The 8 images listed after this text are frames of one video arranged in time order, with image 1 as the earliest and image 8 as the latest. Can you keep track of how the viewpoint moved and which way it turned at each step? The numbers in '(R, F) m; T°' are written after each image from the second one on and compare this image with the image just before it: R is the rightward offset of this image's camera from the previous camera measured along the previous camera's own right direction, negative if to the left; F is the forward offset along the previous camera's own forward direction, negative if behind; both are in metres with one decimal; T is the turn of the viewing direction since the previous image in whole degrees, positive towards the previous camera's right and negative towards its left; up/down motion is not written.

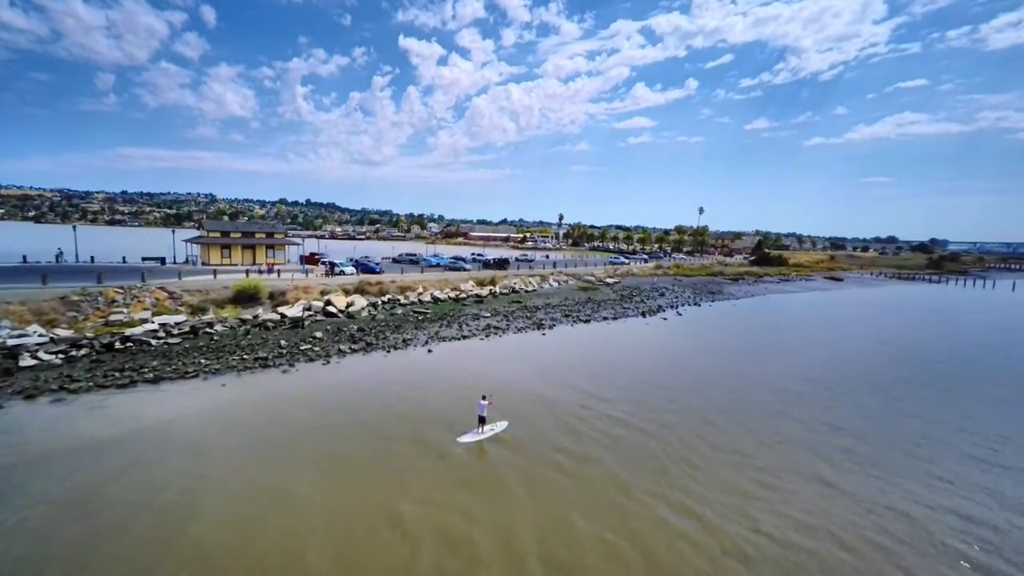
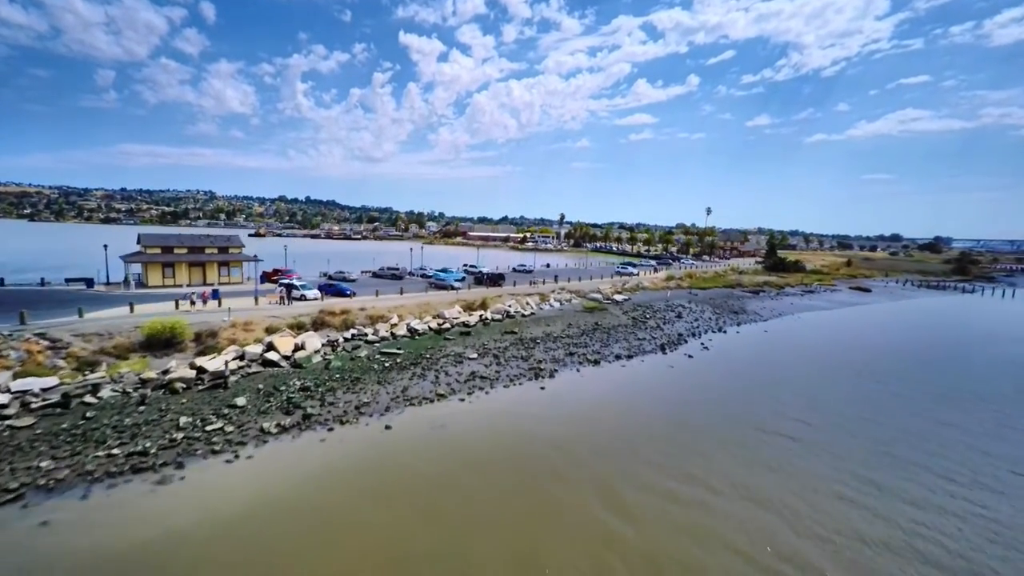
(+0.3, +3.7) m; 0°
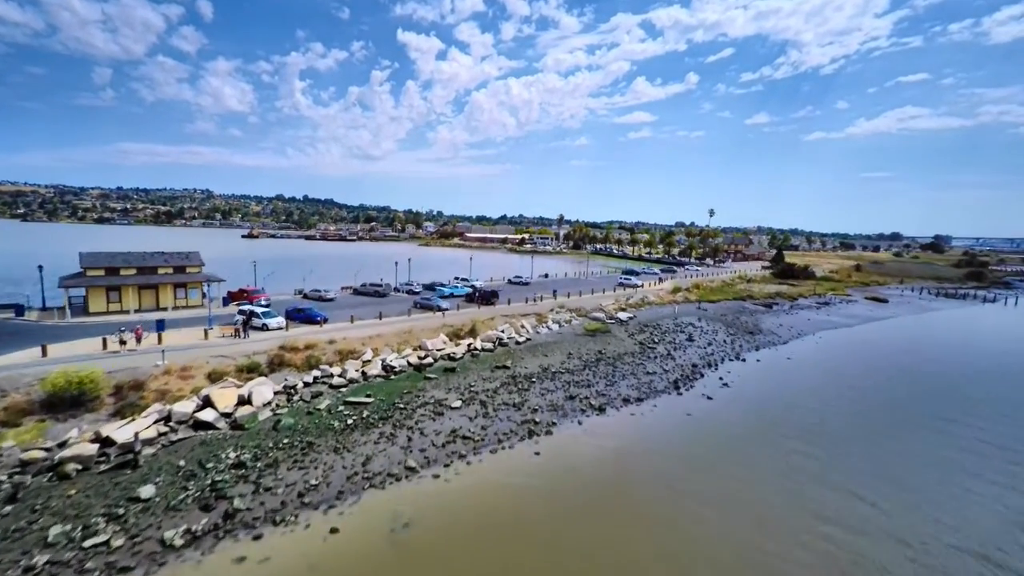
(+0.3, +2.5) m; 0°
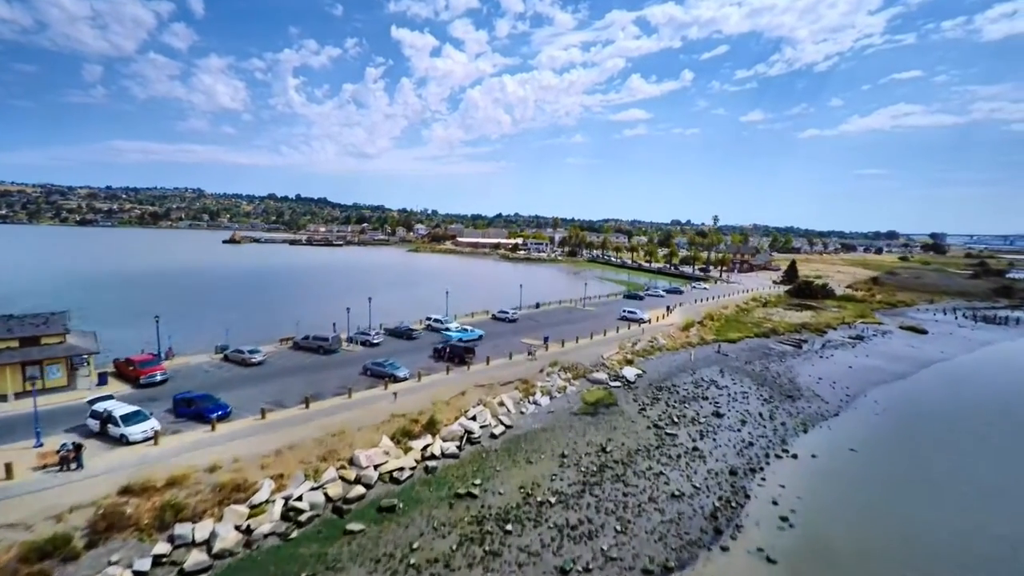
(+0.8, +5.1) m; +1°
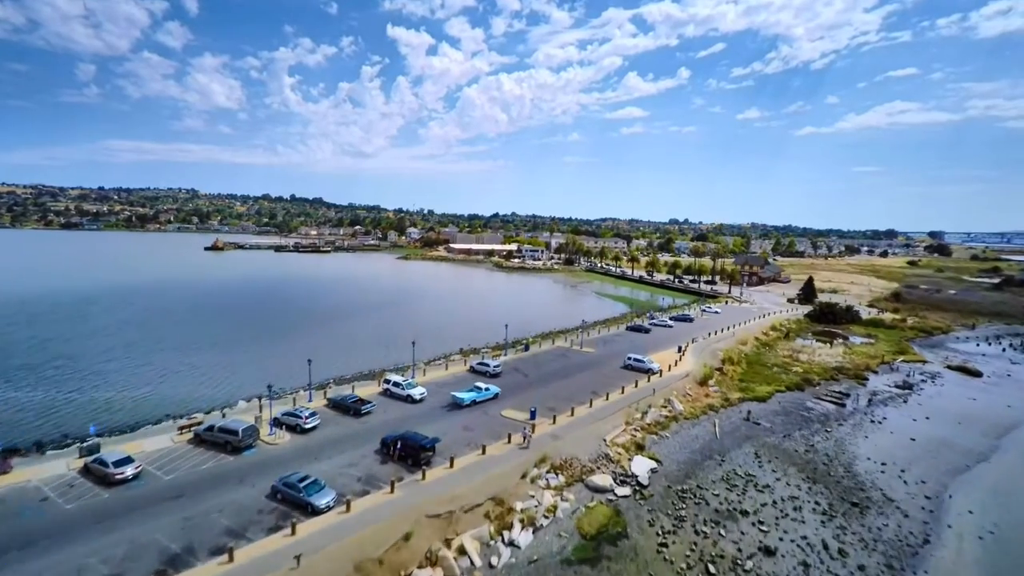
(+0.9, +5.1) m; 0°
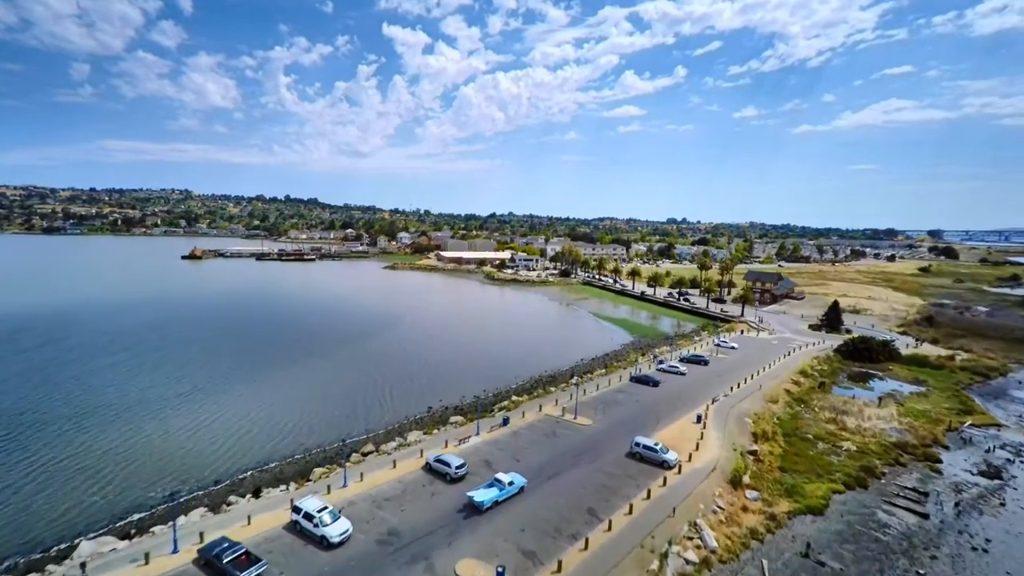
(+1.2, +6.1) m; 0°
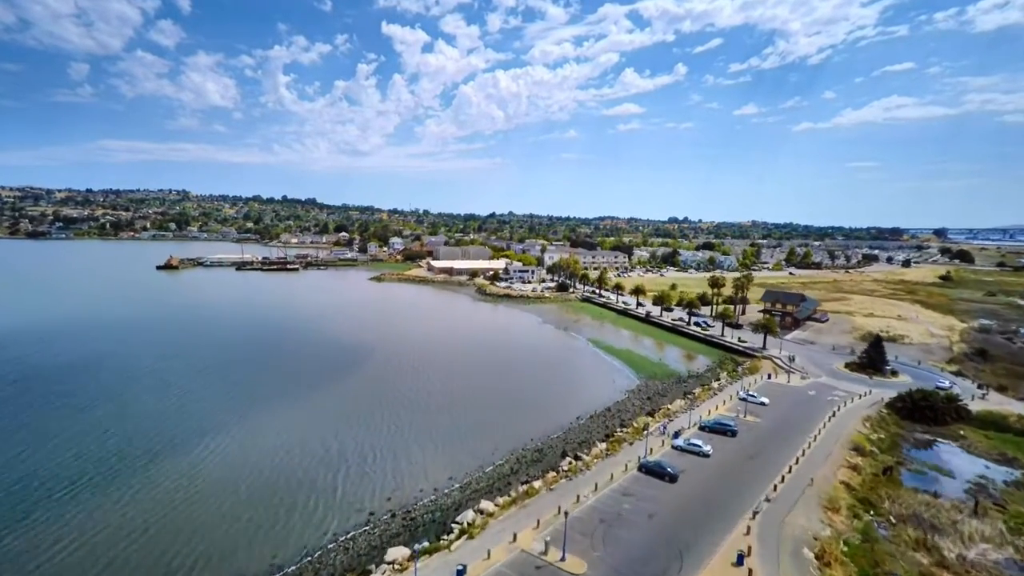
(+1.5, +7.1) m; 0°
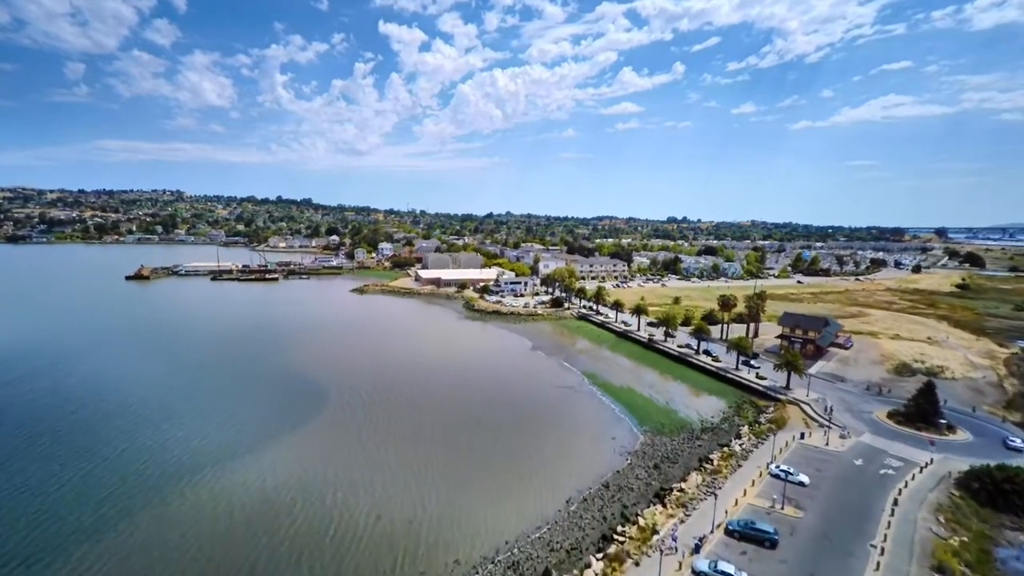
(+1.5, +6.6) m; 0°
